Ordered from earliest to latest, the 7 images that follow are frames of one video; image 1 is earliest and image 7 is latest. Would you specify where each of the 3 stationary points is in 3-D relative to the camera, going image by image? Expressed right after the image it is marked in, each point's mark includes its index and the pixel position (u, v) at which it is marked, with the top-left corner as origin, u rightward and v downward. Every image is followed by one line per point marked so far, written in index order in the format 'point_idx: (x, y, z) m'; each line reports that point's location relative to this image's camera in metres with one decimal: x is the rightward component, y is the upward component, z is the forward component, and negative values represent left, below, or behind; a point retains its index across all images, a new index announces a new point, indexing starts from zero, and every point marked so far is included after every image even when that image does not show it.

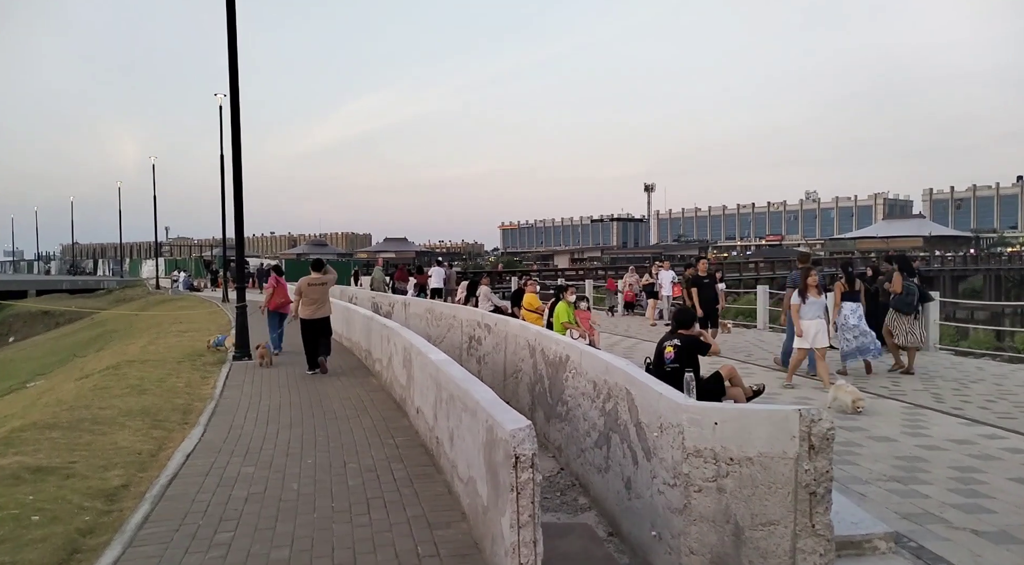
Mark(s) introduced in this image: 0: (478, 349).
0: (-0.6, -1.3, +13.3) m
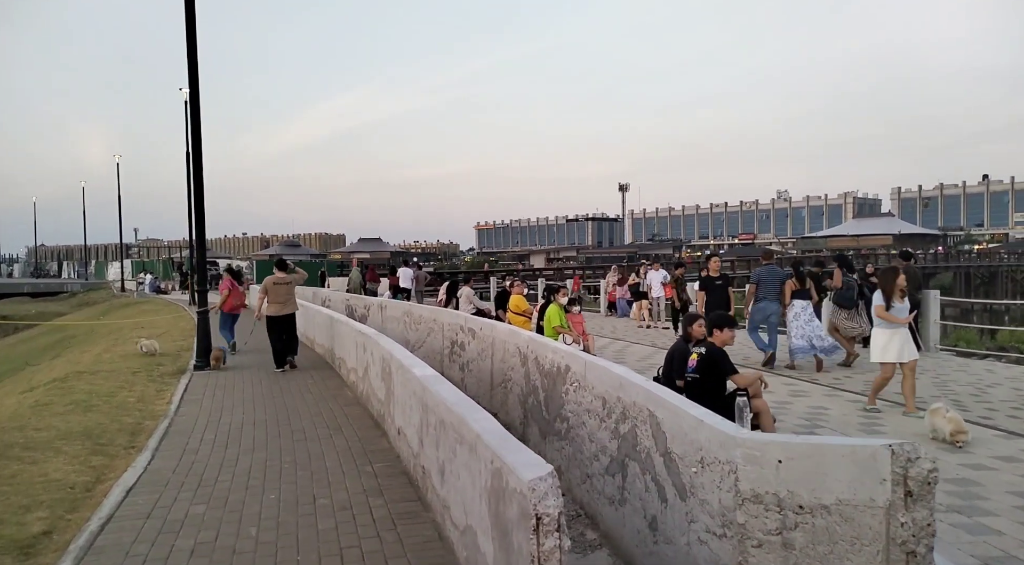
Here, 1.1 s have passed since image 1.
0: (-0.9, -1.3, +12.4) m
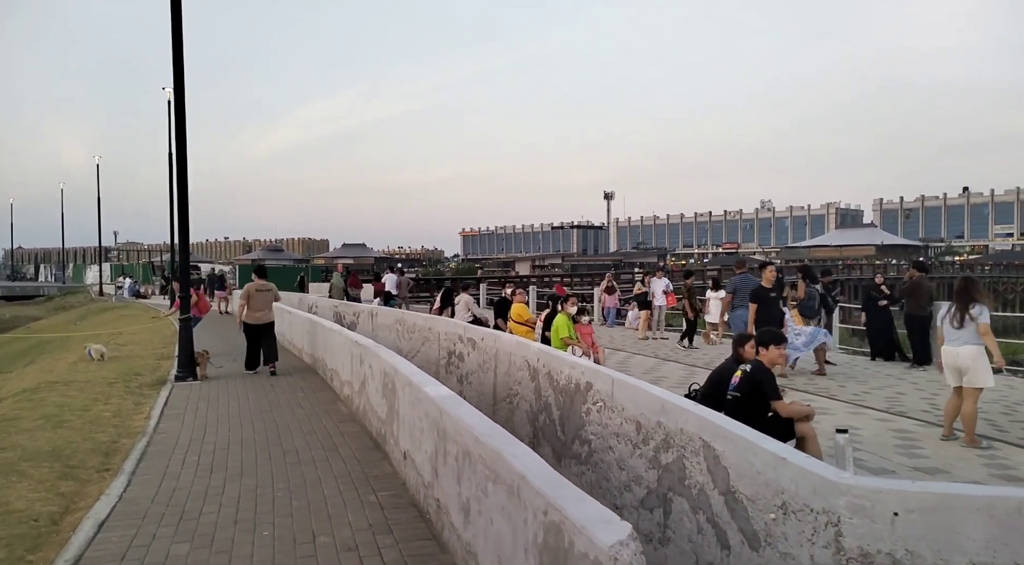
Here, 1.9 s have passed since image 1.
0: (-0.9, -1.4, +11.8) m
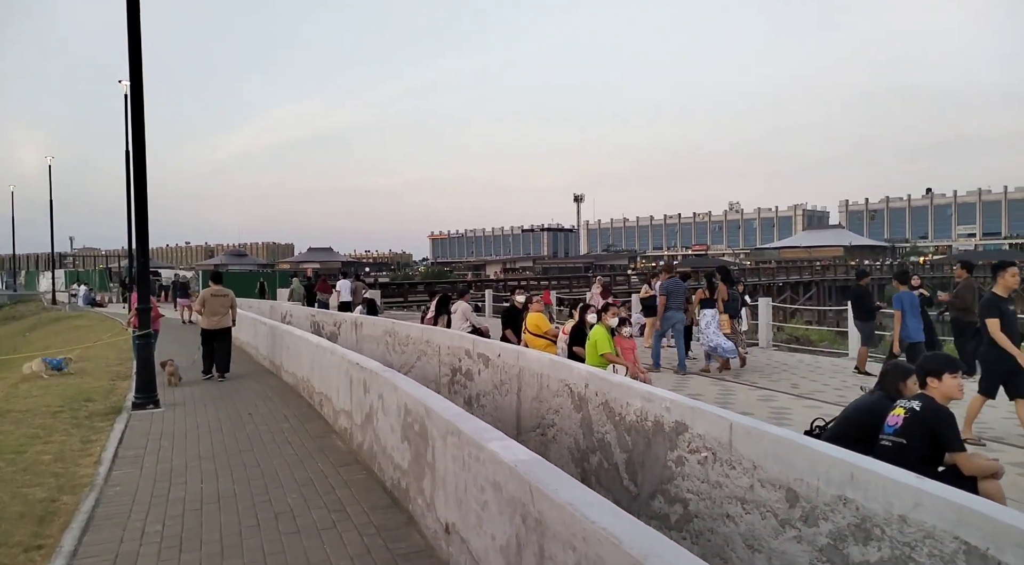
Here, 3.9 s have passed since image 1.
0: (-0.6, -1.5, +10.3) m
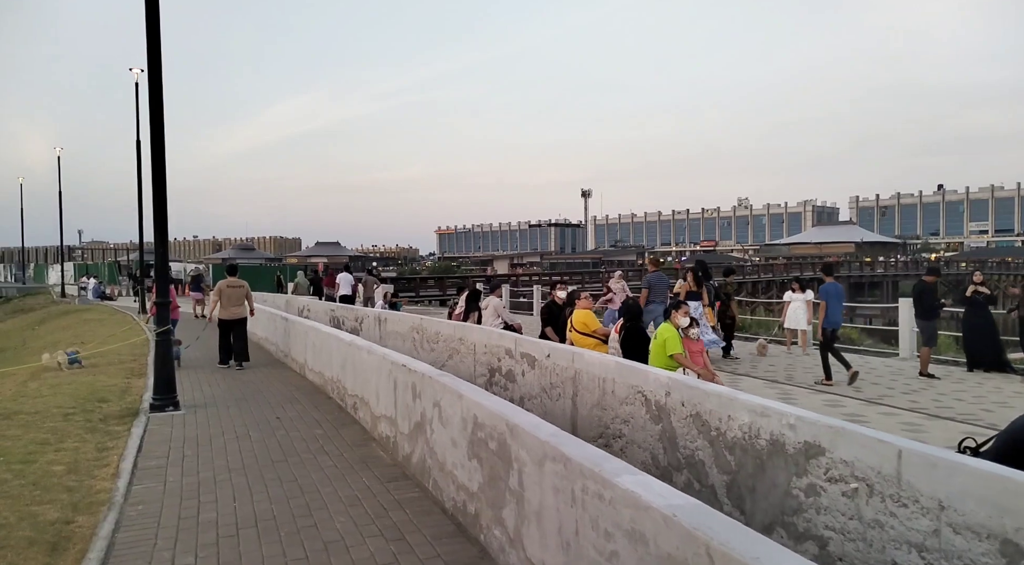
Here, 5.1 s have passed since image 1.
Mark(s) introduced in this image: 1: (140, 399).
0: (0.0, -1.4, +9.5) m
1: (-5.3, -1.7, +9.9) m
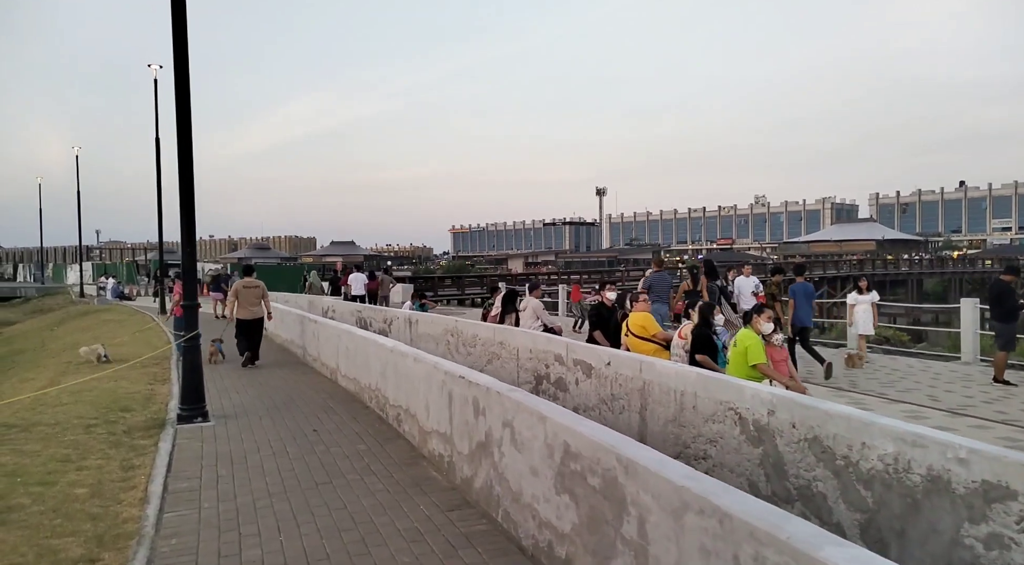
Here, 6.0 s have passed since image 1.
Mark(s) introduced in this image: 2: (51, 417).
0: (+0.6, -1.4, +8.8) m
1: (-4.7, -1.7, +9.3) m
2: (-5.9, -1.7, +8.9) m
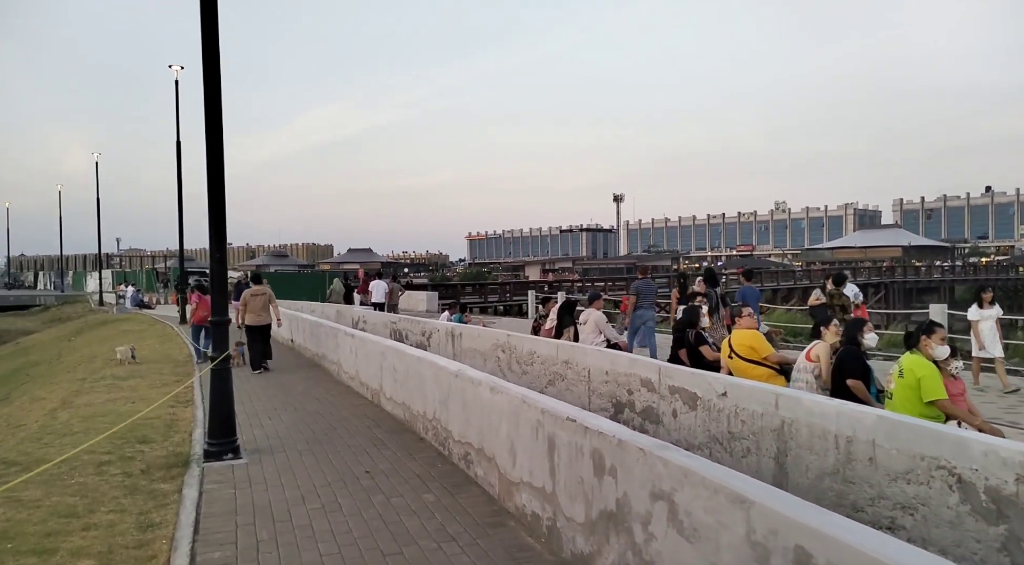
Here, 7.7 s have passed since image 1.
0: (+1.5, -1.6, +7.5) m
1: (-3.8, -1.8, +8.1) m
2: (-5.0, -1.9, +7.7) m
